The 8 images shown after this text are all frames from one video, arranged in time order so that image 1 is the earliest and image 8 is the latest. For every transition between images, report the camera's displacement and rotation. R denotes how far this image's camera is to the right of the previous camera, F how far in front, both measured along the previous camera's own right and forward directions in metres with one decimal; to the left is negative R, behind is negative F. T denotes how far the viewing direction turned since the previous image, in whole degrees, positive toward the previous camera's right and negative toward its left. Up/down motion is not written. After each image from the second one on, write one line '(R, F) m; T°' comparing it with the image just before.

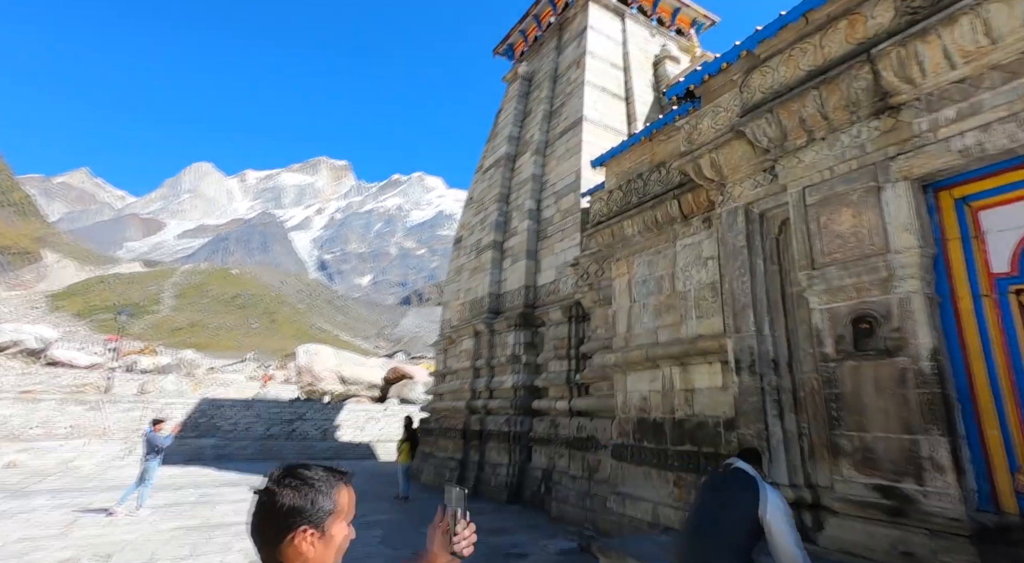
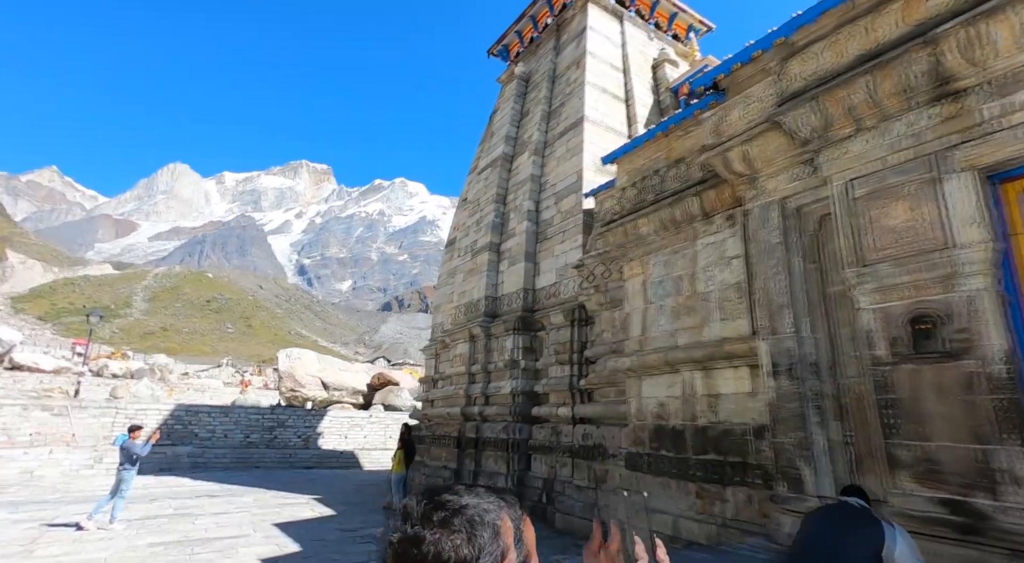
(-0.3, +0.3) m; +2°
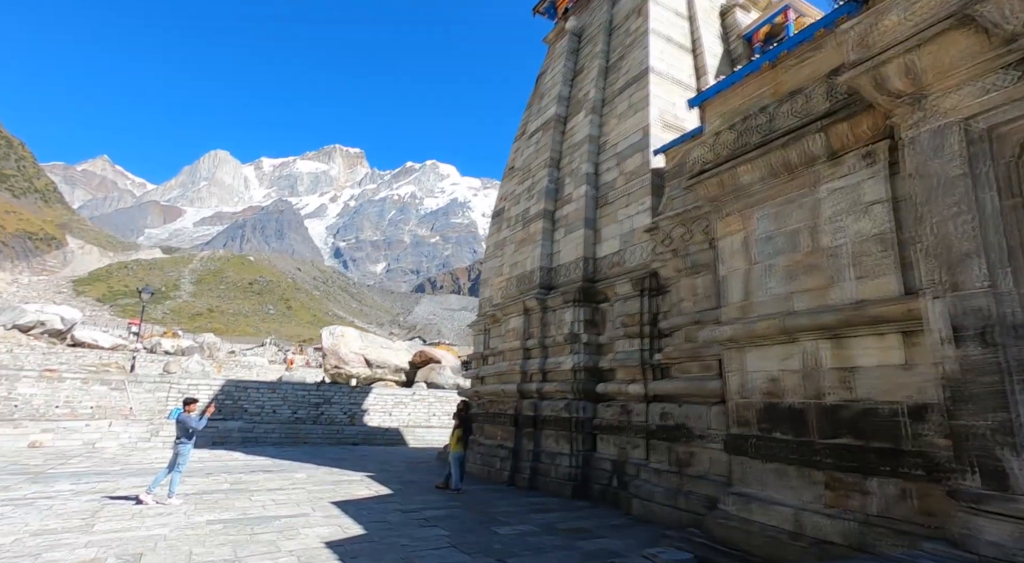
(-0.4, +0.6) m; -4°
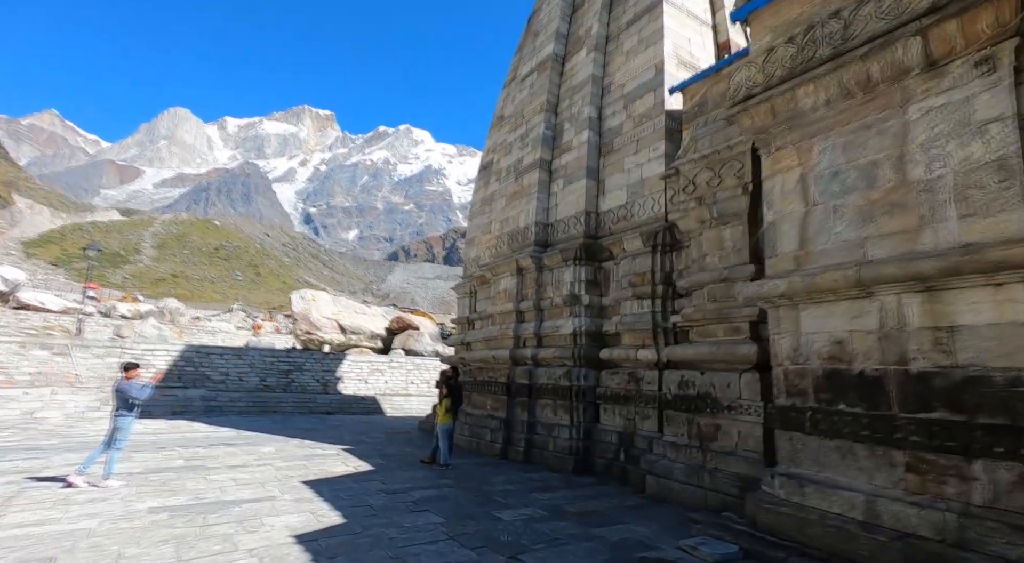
(-0.3, +0.8) m; +3°
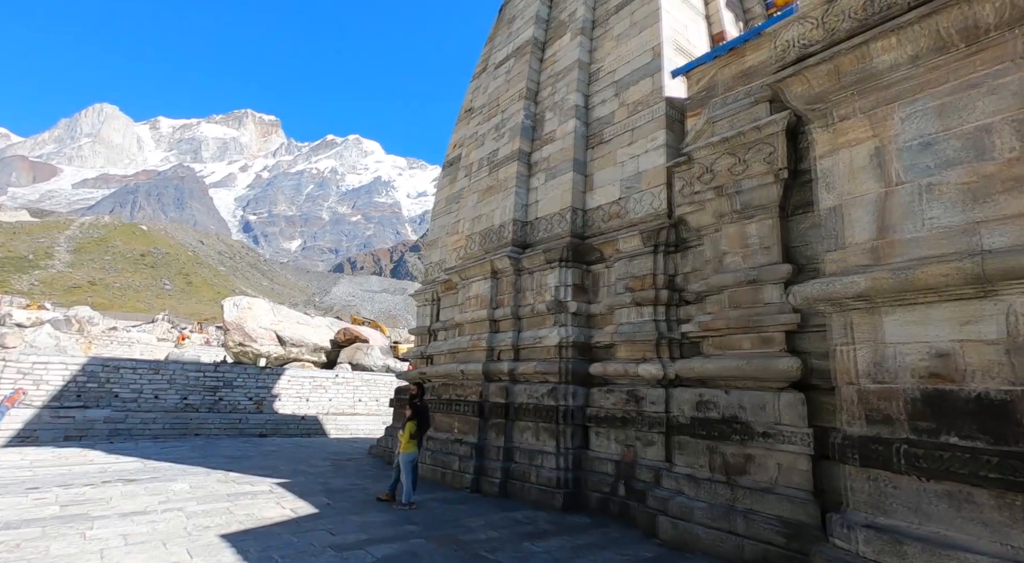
(-0.3, +1.0) m; +6°
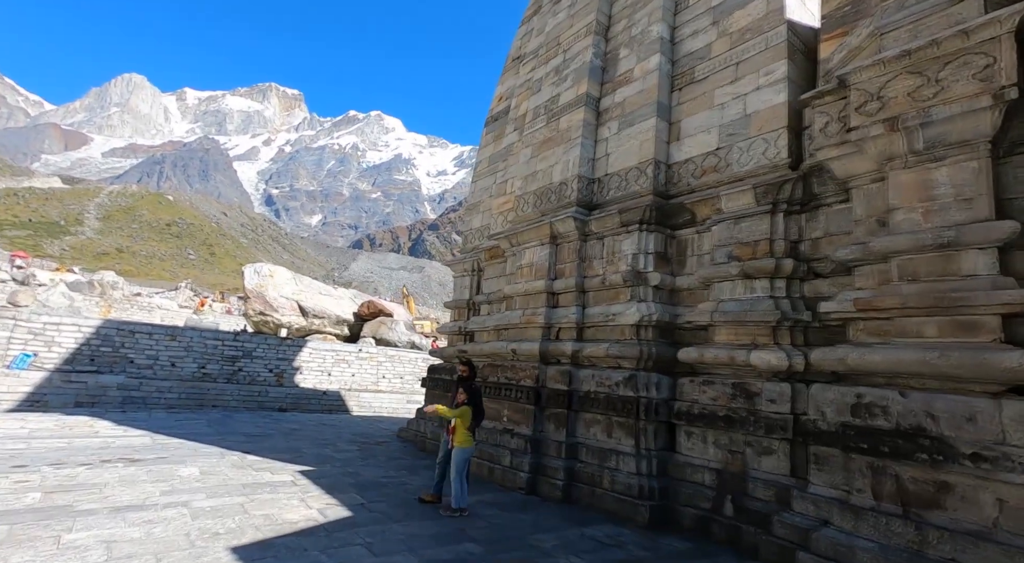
(-0.5, +1.0) m; -2°
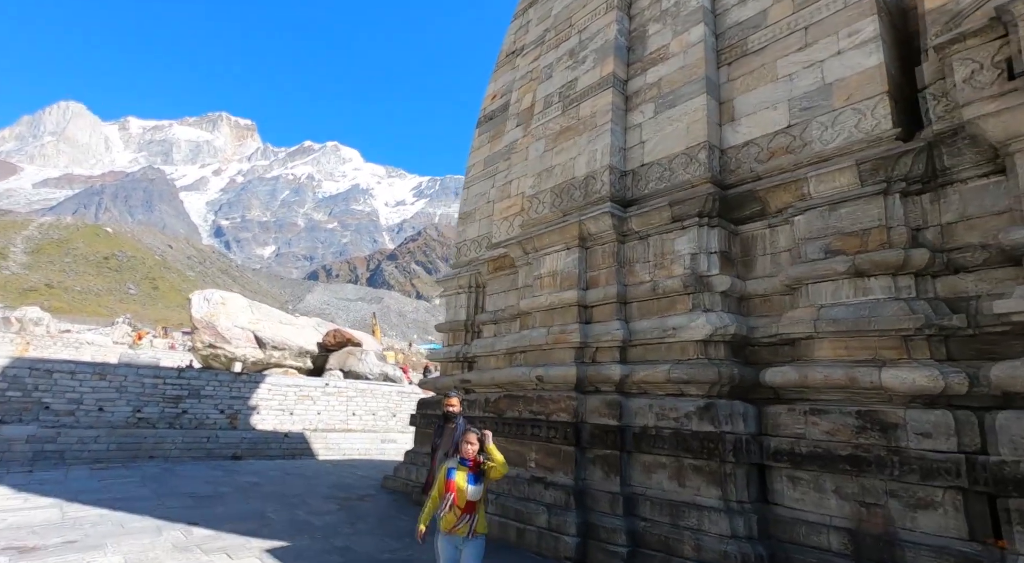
(-0.6, +1.1) m; +4°
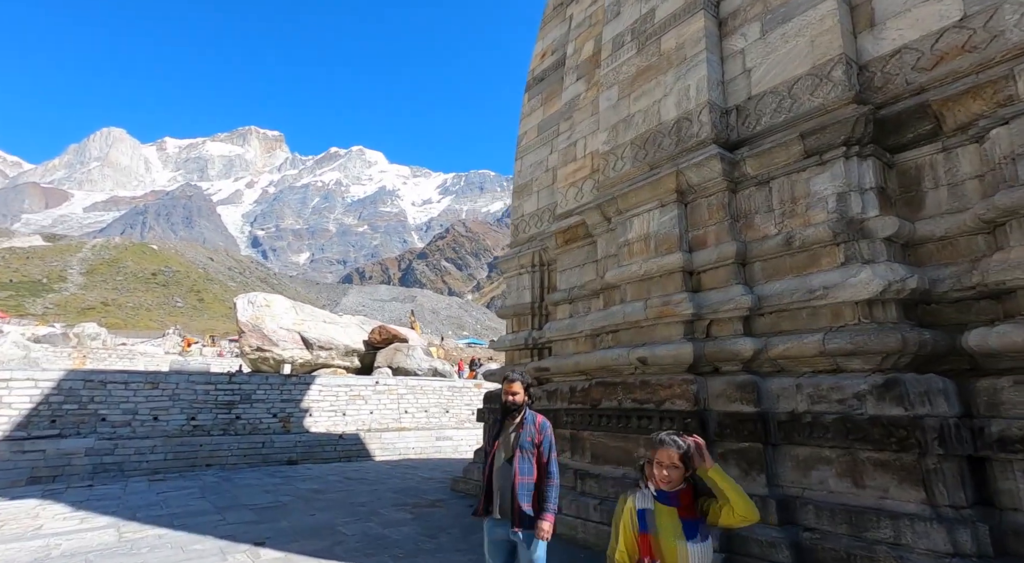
(-0.5, +0.8) m; -4°
